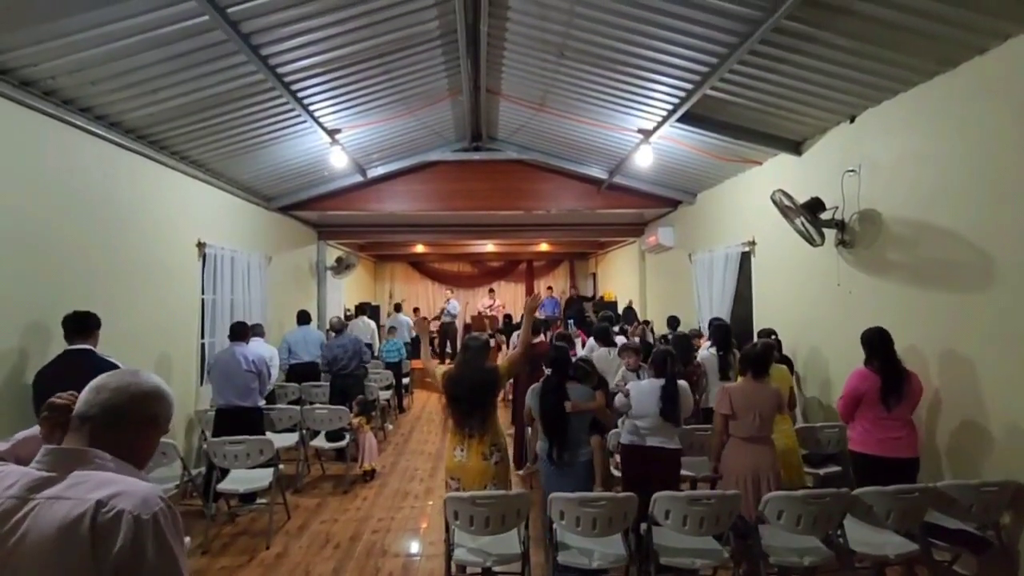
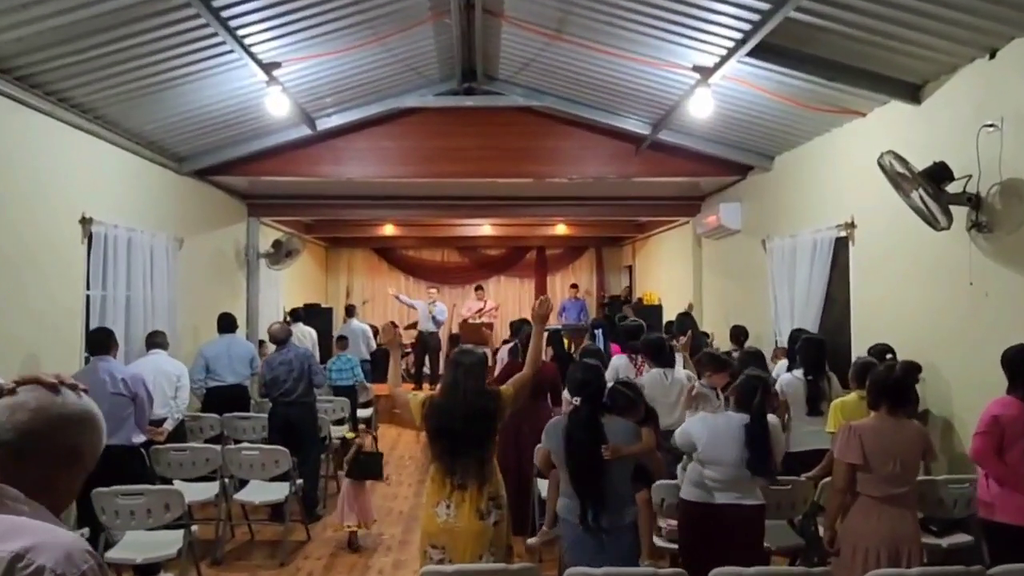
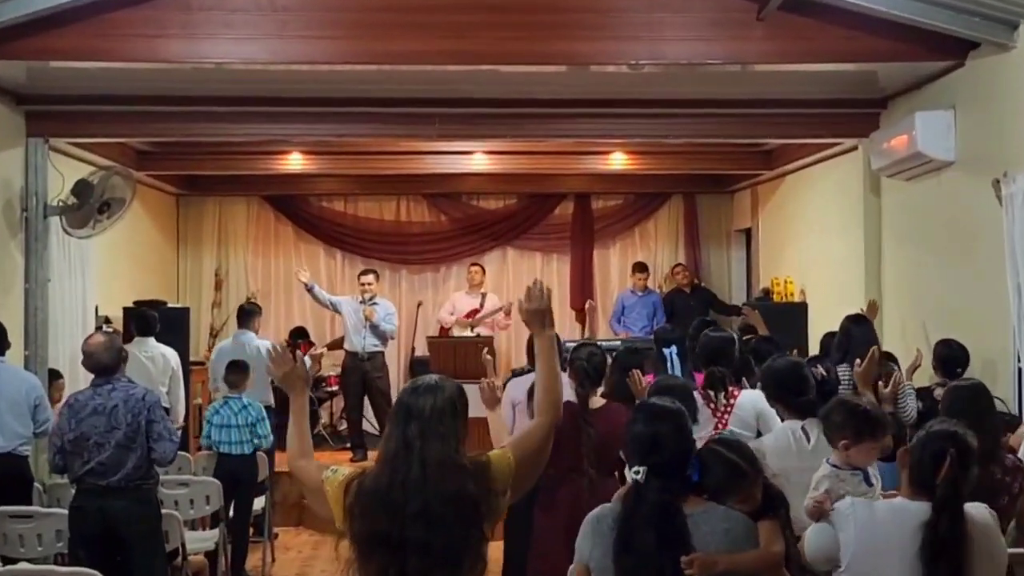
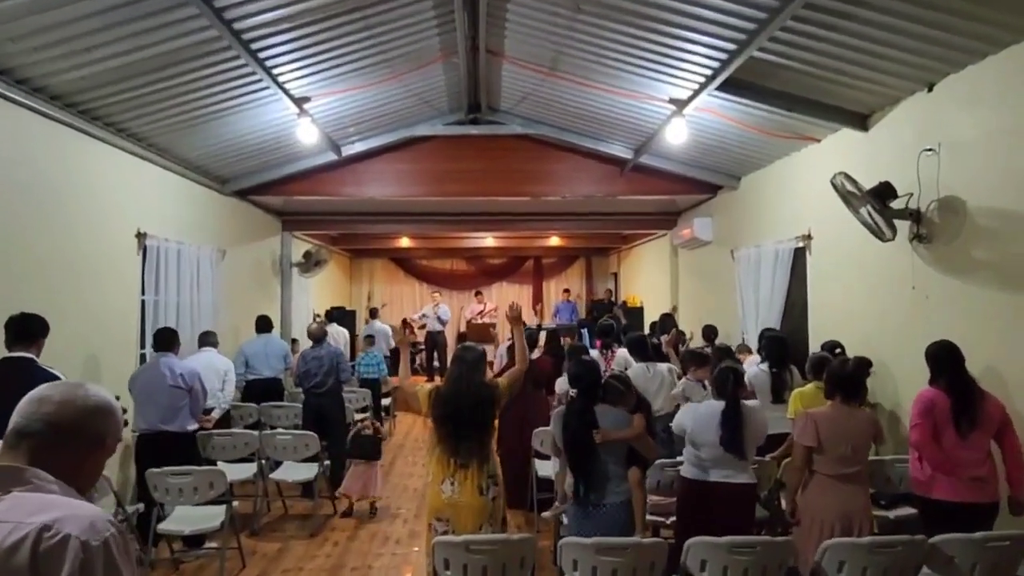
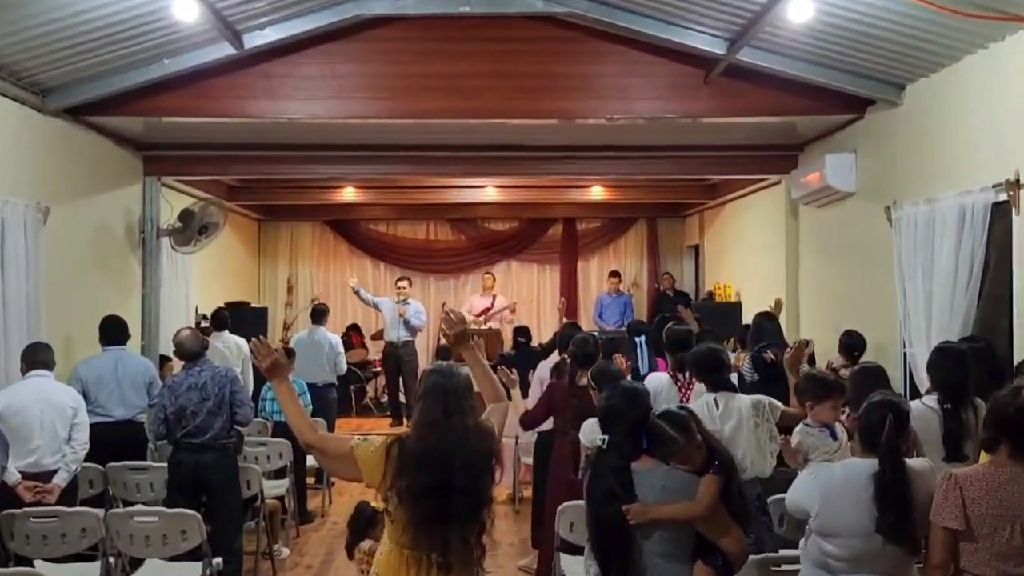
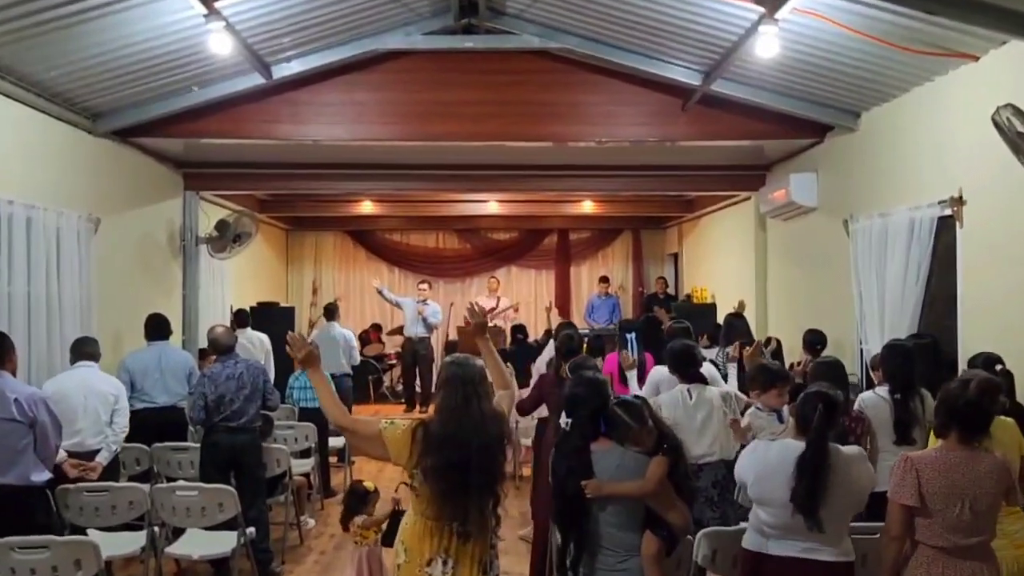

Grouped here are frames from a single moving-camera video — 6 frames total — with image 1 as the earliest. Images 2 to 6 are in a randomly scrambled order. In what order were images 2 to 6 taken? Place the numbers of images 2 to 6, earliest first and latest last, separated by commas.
4, 2, 6, 5, 3
